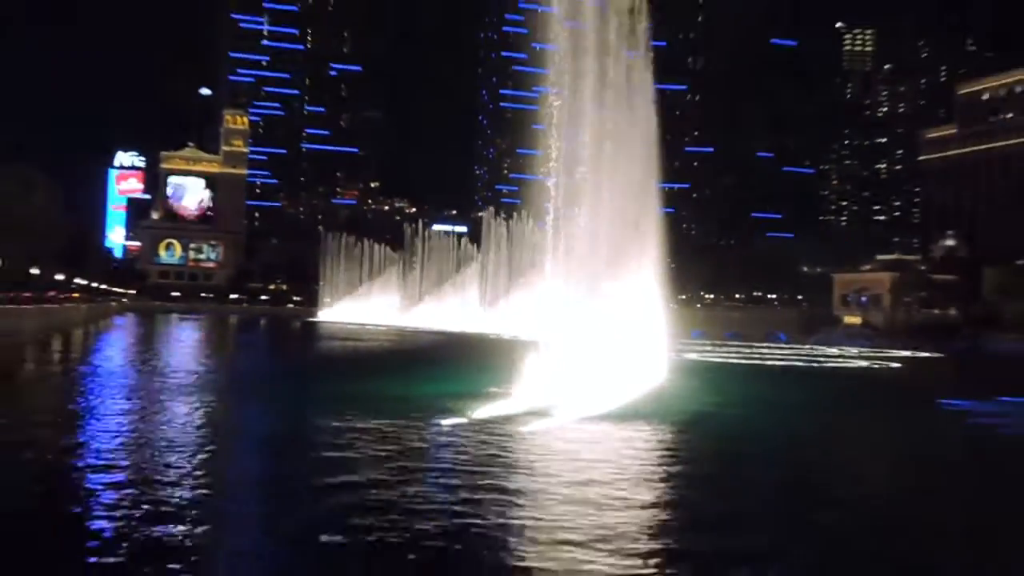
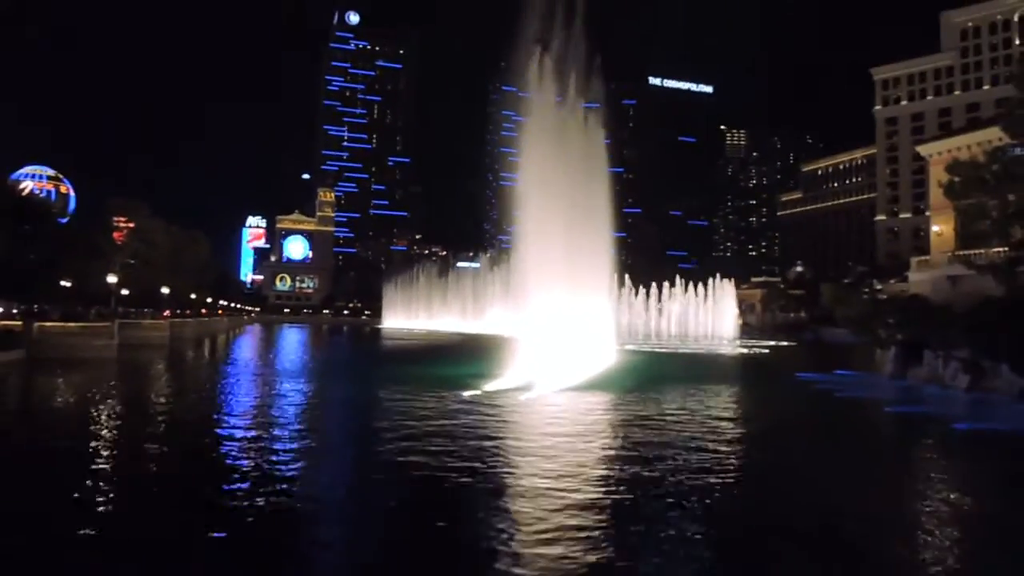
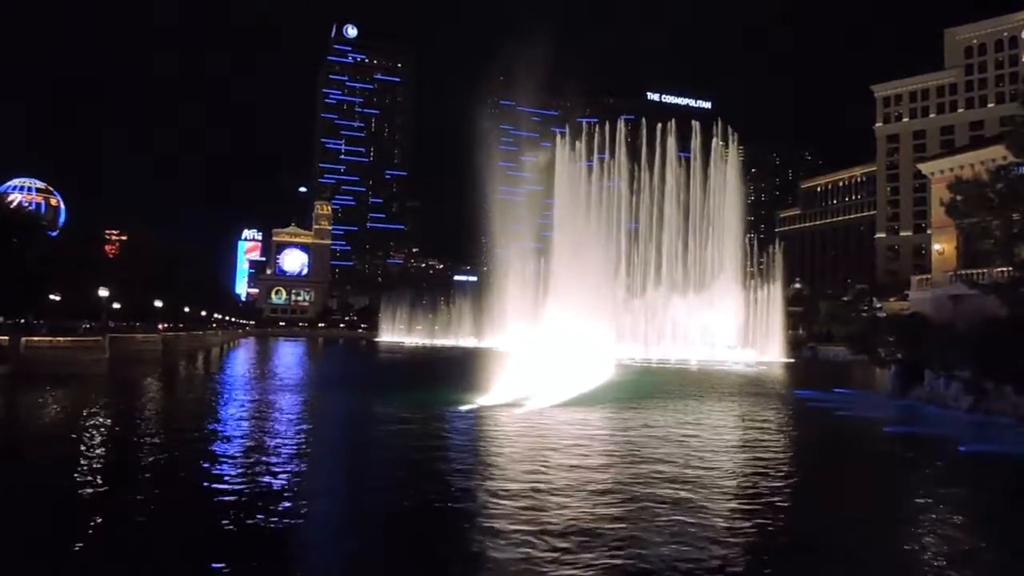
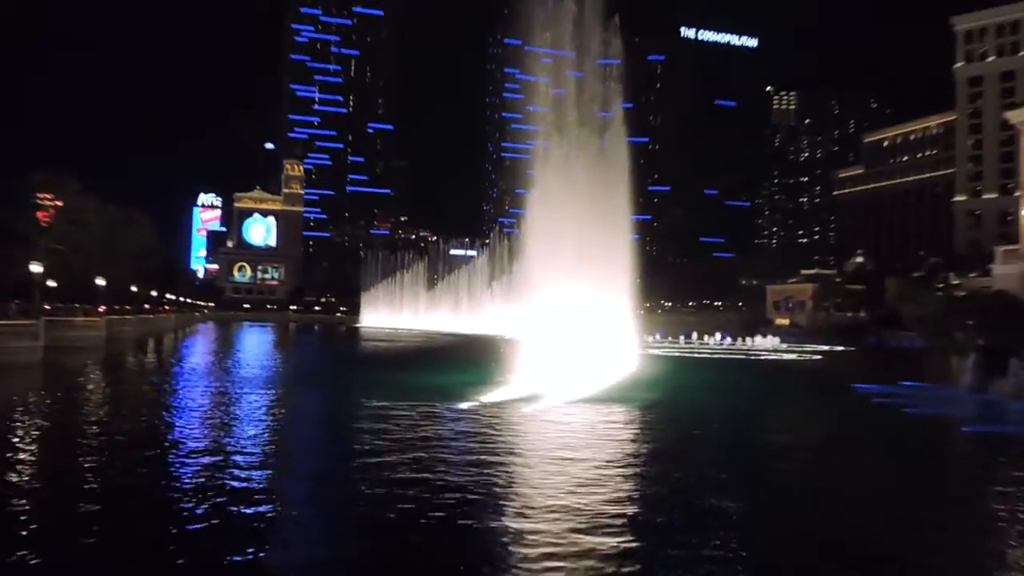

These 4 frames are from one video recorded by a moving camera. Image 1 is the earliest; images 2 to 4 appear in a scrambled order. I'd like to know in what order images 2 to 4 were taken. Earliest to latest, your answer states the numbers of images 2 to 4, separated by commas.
4, 2, 3
